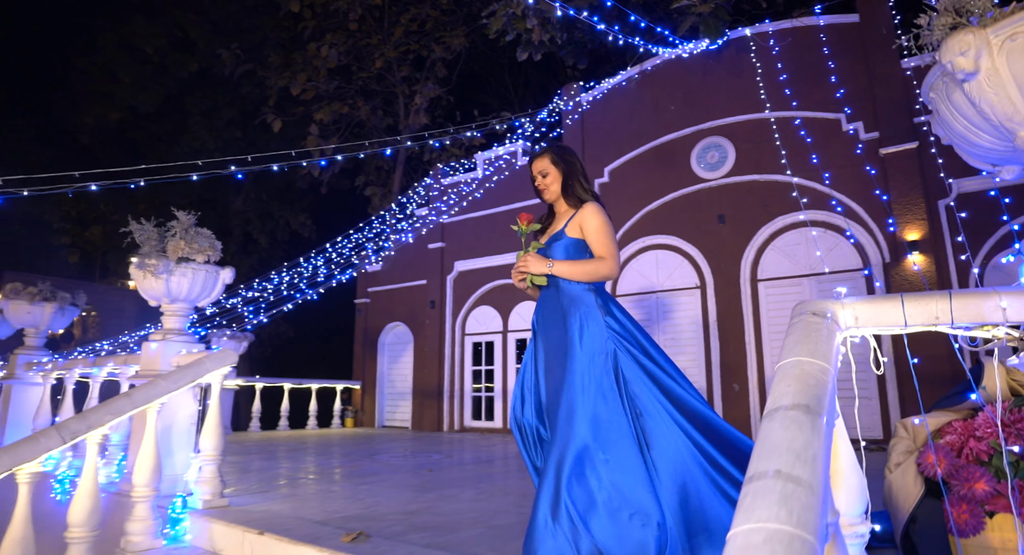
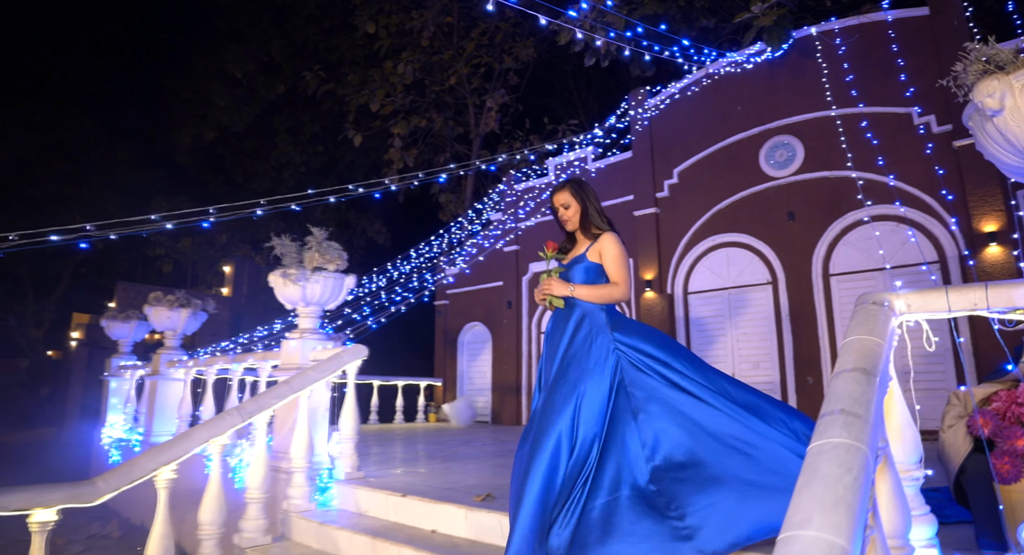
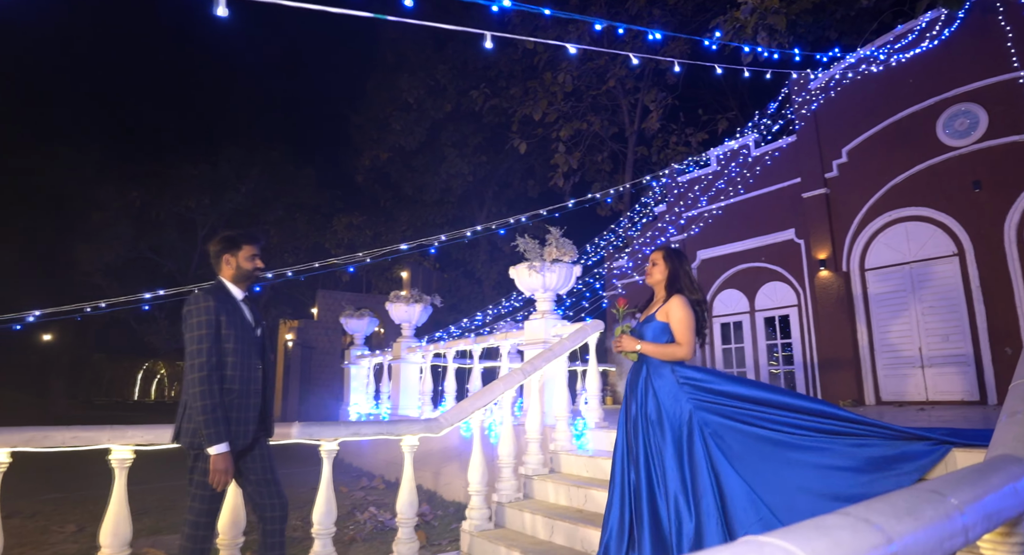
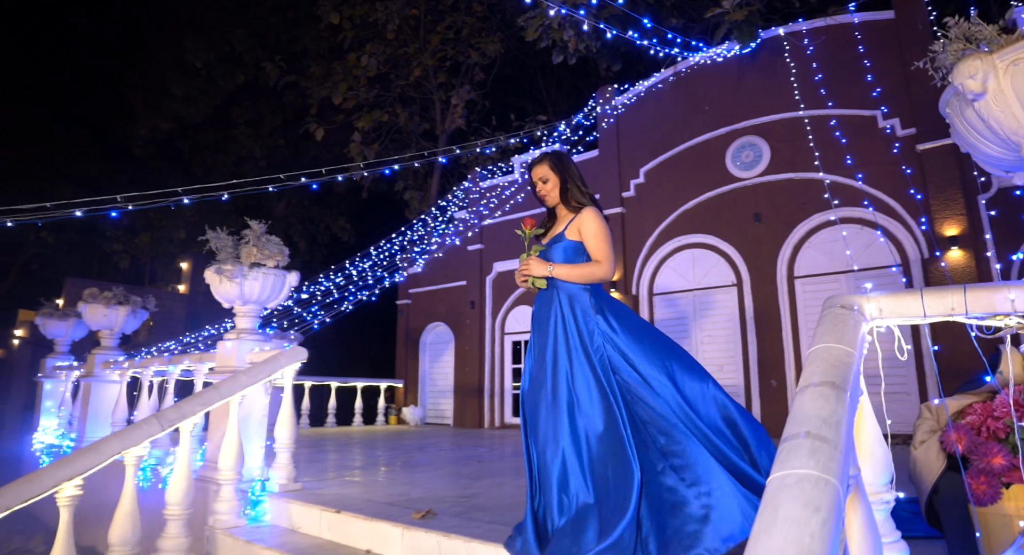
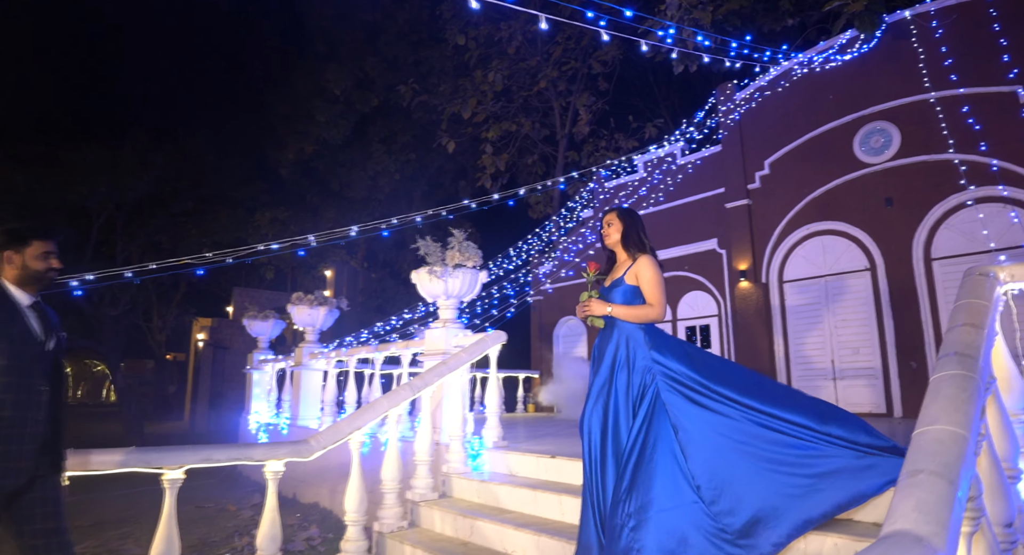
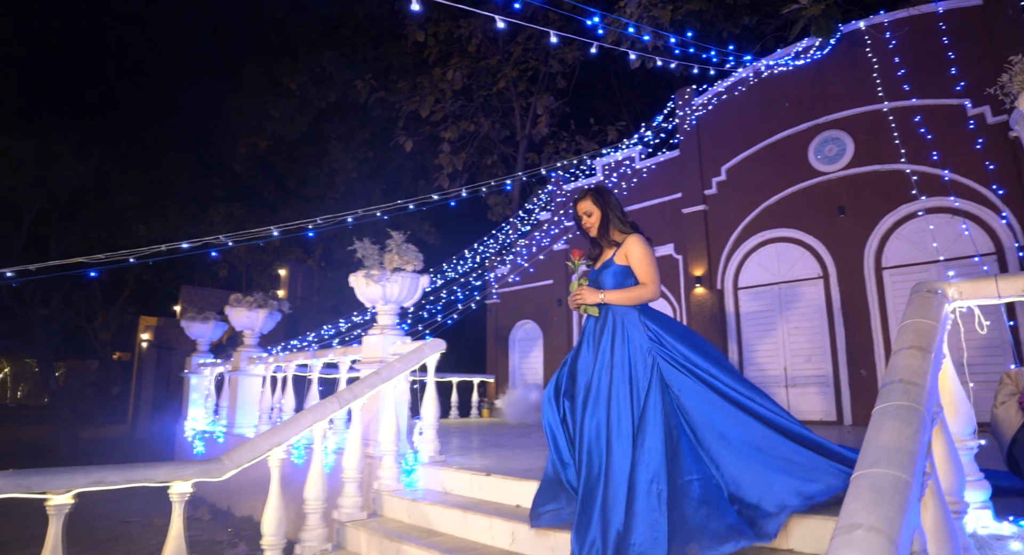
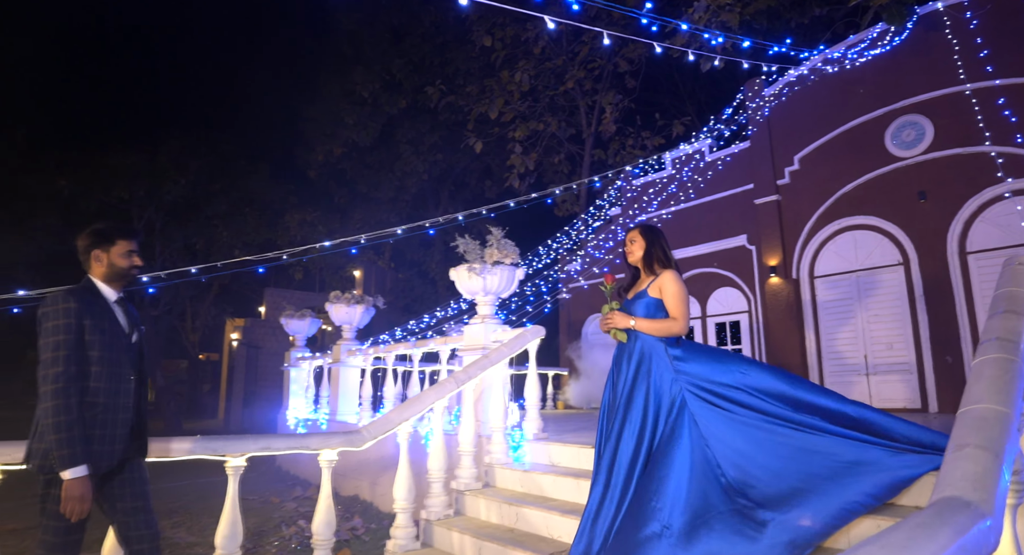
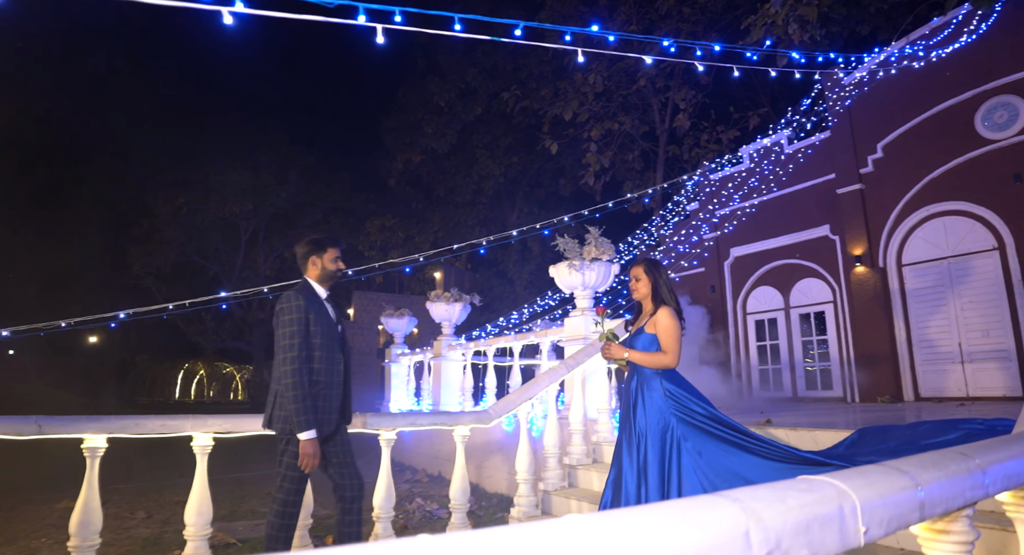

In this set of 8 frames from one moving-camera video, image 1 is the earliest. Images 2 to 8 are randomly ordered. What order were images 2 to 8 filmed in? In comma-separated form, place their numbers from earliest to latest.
4, 2, 6, 5, 7, 3, 8
